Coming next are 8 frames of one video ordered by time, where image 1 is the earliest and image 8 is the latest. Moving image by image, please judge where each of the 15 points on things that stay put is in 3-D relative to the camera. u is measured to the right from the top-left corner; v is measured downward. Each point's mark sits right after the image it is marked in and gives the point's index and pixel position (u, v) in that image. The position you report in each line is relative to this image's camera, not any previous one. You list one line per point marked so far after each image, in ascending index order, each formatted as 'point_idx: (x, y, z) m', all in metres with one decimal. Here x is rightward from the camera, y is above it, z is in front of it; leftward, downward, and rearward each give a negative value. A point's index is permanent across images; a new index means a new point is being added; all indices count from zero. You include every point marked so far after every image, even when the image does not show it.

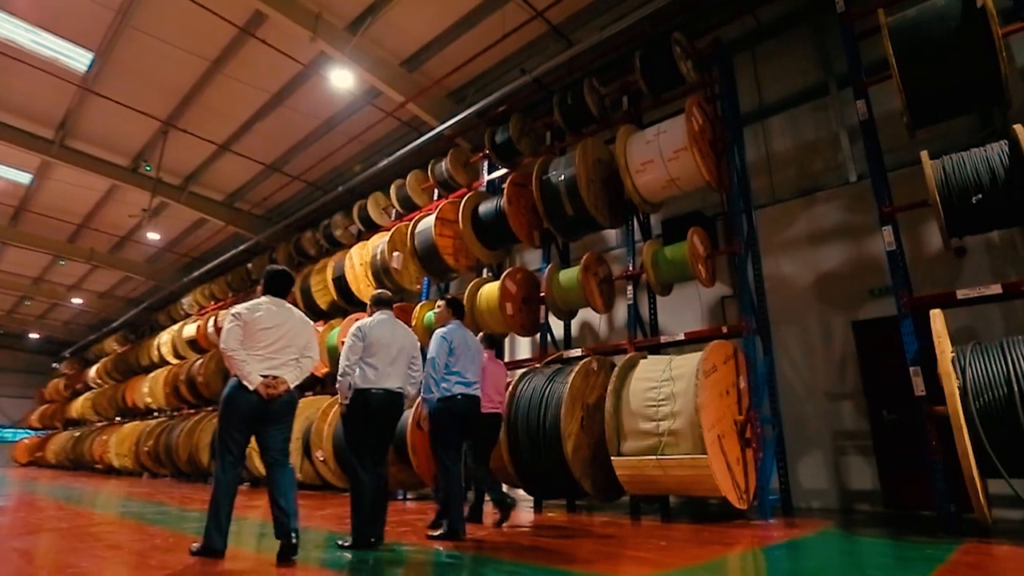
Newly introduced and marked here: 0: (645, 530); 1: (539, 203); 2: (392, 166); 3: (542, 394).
0: (+0.8, -1.6, +3.8) m
1: (+0.2, +0.8, +5.0) m
2: (-1.7, +1.7, +7.6) m
3: (+0.2, -0.8, +4.2) m
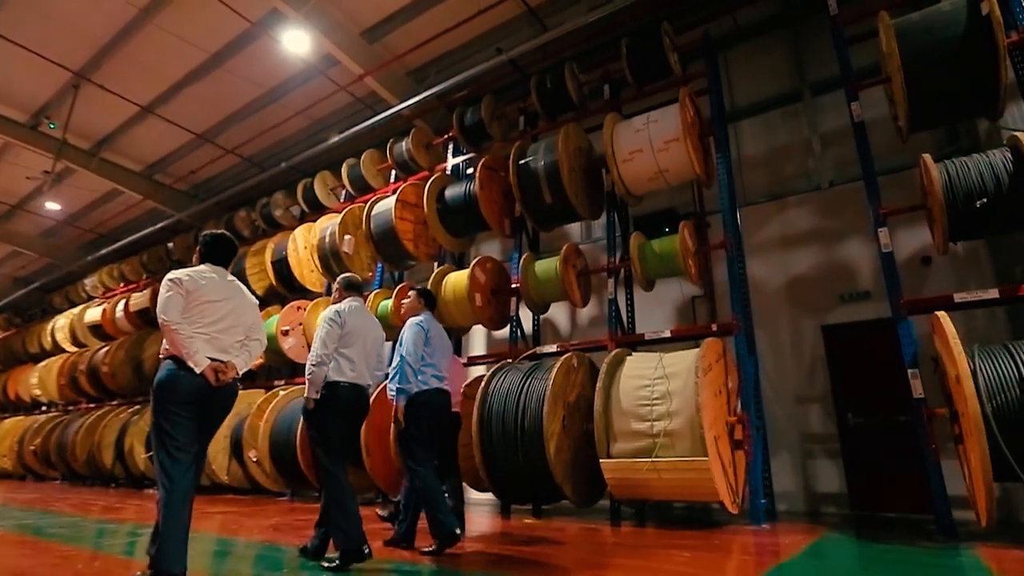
0: (+0.7, -1.6, +3.6) m
1: (0.0, +0.9, +4.7) m
2: (-2.2, +1.8, +7.1) m
3: (0.0, -0.7, +3.9) m
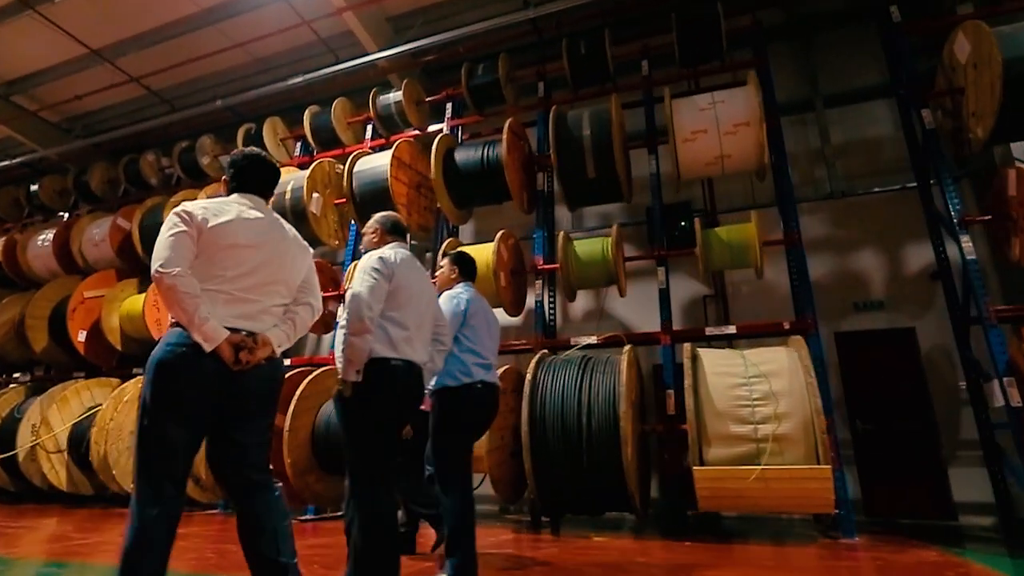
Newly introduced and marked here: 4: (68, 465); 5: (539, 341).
0: (+1.0, -1.5, +3.2) m
1: (+0.3, +1.0, +4.1) m
2: (-2.3, +2.2, +6.0) m
3: (+0.4, -0.6, +3.4) m
4: (-4.0, -1.6, +5.0) m
5: (+0.2, -0.4, +4.1) m
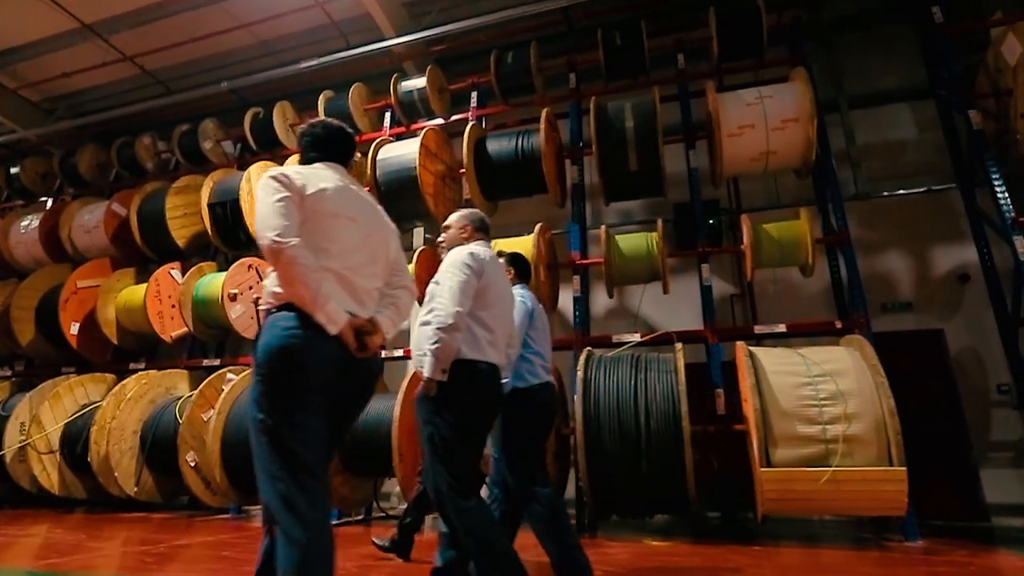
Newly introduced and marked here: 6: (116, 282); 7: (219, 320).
0: (+1.3, -1.5, +3.1) m
1: (+0.6, +1.0, +4.0) m
2: (-2.1, +2.2, +5.7) m
3: (+0.7, -0.6, +3.2) m
4: (-3.8, -1.5, +4.6) m
5: (+0.5, -0.4, +4.0) m
6: (-3.7, +0.1, +5.3) m
7: (-2.6, -0.3, +4.9) m
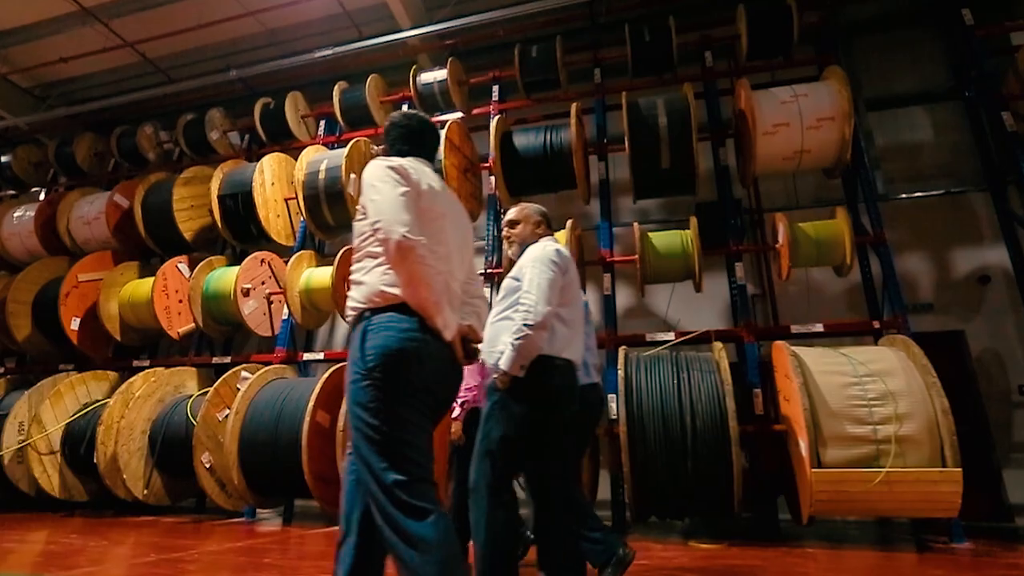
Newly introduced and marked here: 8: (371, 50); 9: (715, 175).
0: (+1.5, -1.5, +3.0) m
1: (+0.8, +1.0, +3.9) m
2: (-1.9, +2.3, +5.6) m
3: (+0.9, -0.6, +3.2) m
4: (-3.6, -1.4, +4.4) m
5: (+0.7, -0.3, +3.9) m
6: (-3.6, +0.1, +5.0) m
7: (-2.4, -0.2, +4.7) m
8: (-1.4, +2.3, +5.5) m
9: (+1.6, +0.9, +4.4) m
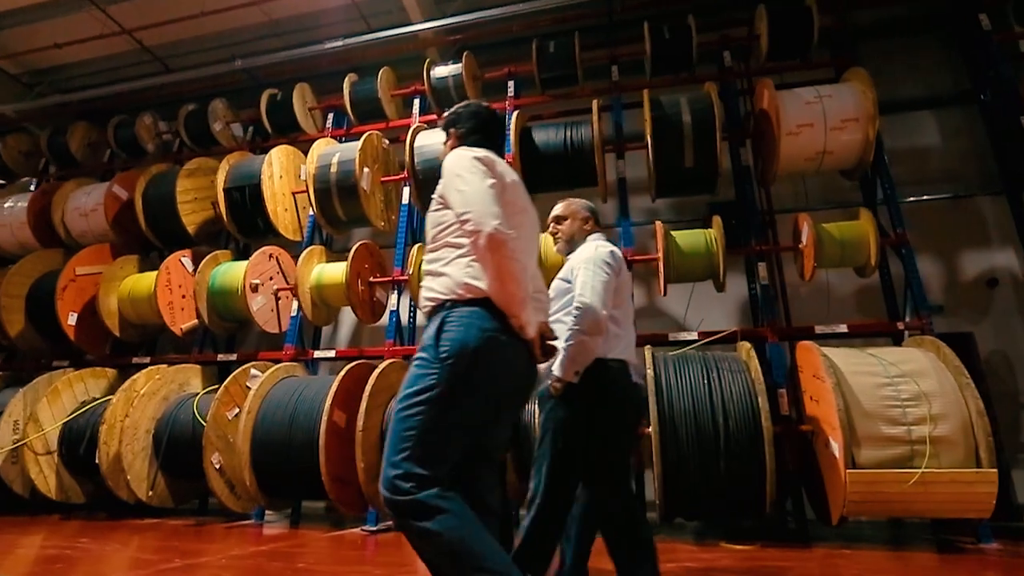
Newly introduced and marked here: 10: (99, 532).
0: (+1.7, -1.5, +3.0) m
1: (+1.0, +1.0, +3.9) m
2: (-1.8, +2.3, +5.4) m
3: (+1.1, -0.5, +3.1) m
4: (-3.5, -1.4, +4.3) m
5: (+0.8, -0.3, +3.9) m
6: (-3.5, +0.2, +4.9) m
7: (-2.3, -0.2, +4.6) m
8: (-1.3, +2.4, +5.4) m
9: (+1.7, +0.9, +4.4) m
10: (-3.0, -1.8, +4.0) m
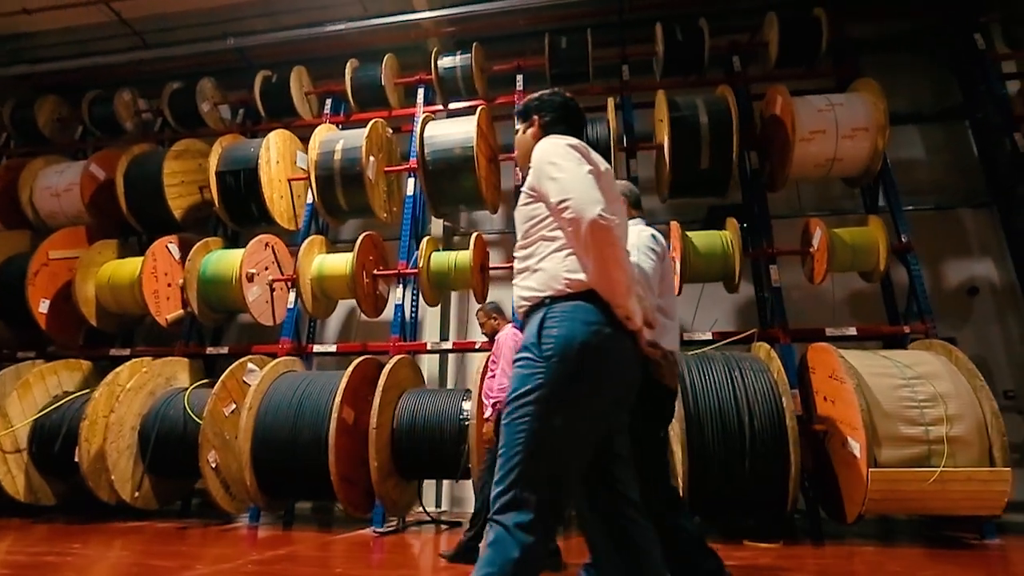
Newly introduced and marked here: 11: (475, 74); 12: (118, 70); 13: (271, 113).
0: (+1.8, -1.5, +3.1) m
1: (+1.1, +1.0, +3.9) m
2: (-1.7, +2.4, +5.2) m
3: (+1.2, -0.5, +3.2) m
4: (-3.4, -1.3, +3.9) m
5: (+0.9, -0.3, +3.9) m
6: (-3.4, +0.3, +4.5) m
7: (-2.2, -0.1, +4.3) m
8: (-1.2, +2.4, +5.2) m
9: (+1.8, +0.9, +4.4) m
10: (-2.9, -1.7, +3.8) m
11: (-0.3, +1.8, +4.7) m
12: (-4.0, +2.2, +5.7) m
13: (-2.2, +1.6, +5.1) m
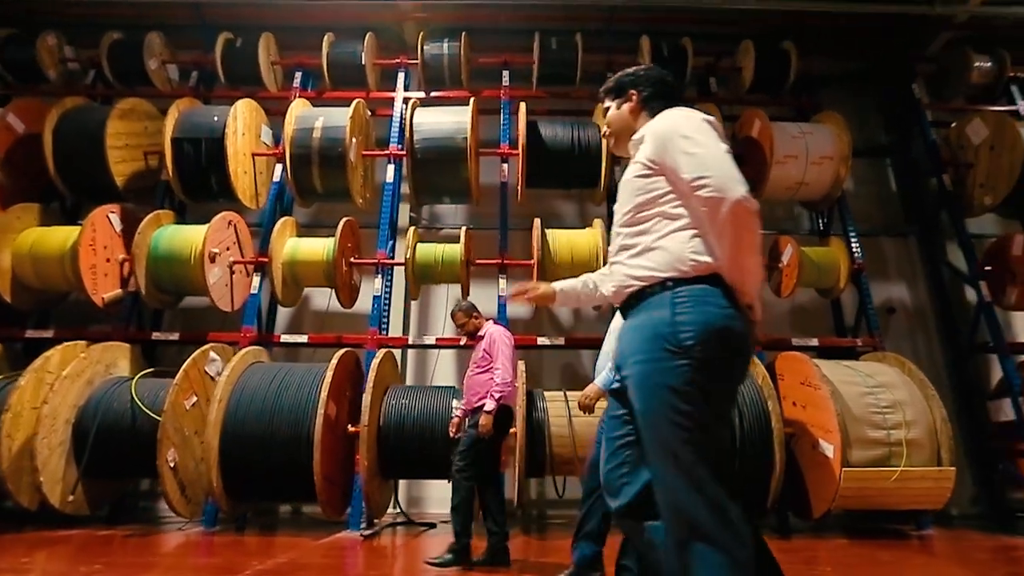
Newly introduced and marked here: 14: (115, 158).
0: (+1.8, -1.6, +3.4) m
1: (+1.1, +1.0, +4.1) m
2: (-1.8, +2.5, +4.9) m
3: (+1.3, -0.6, +3.3) m
4: (-3.5, -1.1, +3.3) m
5: (+0.8, -0.4, +4.0) m
6: (-3.5, +0.5, +3.9) m
7: (-2.3, 0.0, +3.9) m
8: (-1.3, +2.5, +4.9) m
9: (+1.7, +0.8, +4.7) m
10: (-3.0, -1.5, +3.2) m
11: (-0.4, +1.8, +4.6) m
12: (-4.2, +2.5, +4.9) m
13: (-2.4, +1.8, +4.6) m
14: (-2.9, +1.0, +4.1) m
